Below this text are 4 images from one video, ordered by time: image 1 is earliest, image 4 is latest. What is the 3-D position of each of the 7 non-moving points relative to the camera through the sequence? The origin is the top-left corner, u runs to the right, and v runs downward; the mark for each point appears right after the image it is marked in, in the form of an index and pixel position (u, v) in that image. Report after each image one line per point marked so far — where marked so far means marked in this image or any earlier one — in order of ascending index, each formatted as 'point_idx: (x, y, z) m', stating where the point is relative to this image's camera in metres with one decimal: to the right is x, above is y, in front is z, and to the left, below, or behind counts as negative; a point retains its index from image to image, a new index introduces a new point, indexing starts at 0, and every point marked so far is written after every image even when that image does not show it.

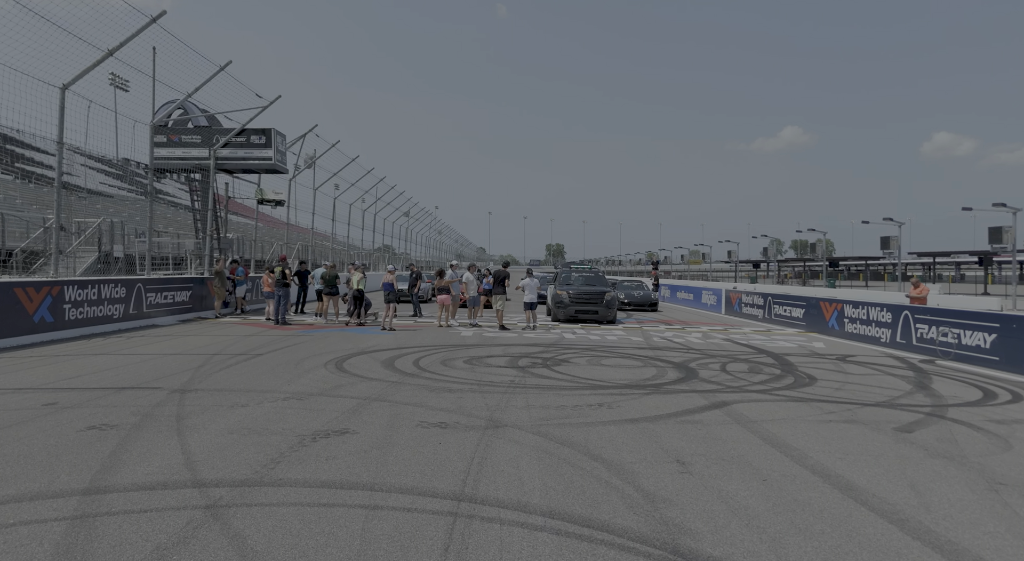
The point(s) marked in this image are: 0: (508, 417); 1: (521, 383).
0: (0.0, -1.2, +6.8) m
1: (+0.1, -1.2, +8.9) m
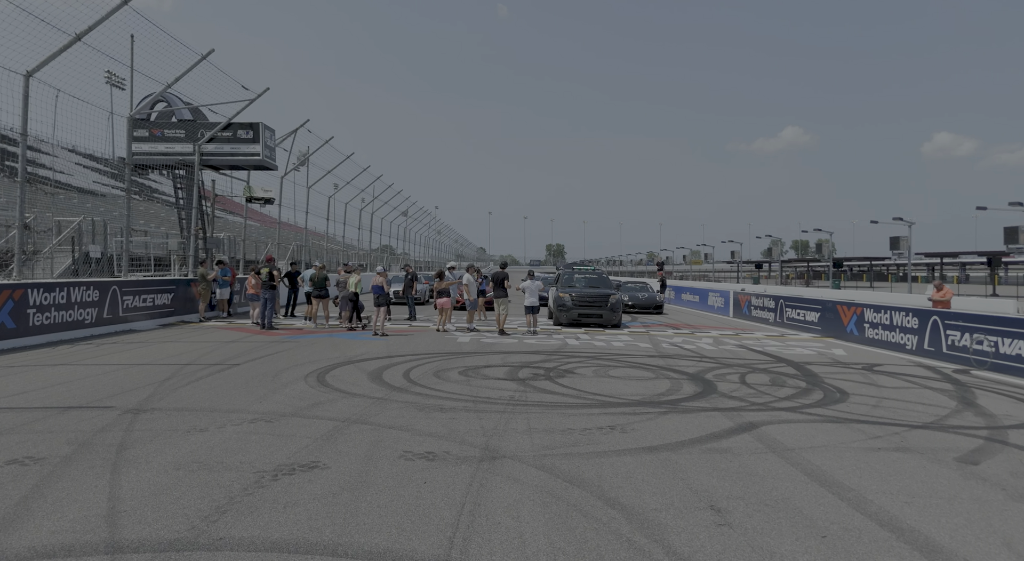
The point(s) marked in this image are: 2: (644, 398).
0: (0.0, -1.3, +5.8) m
1: (+0.1, -1.3, +8.0) m
2: (+1.5, -1.3, +8.2) m
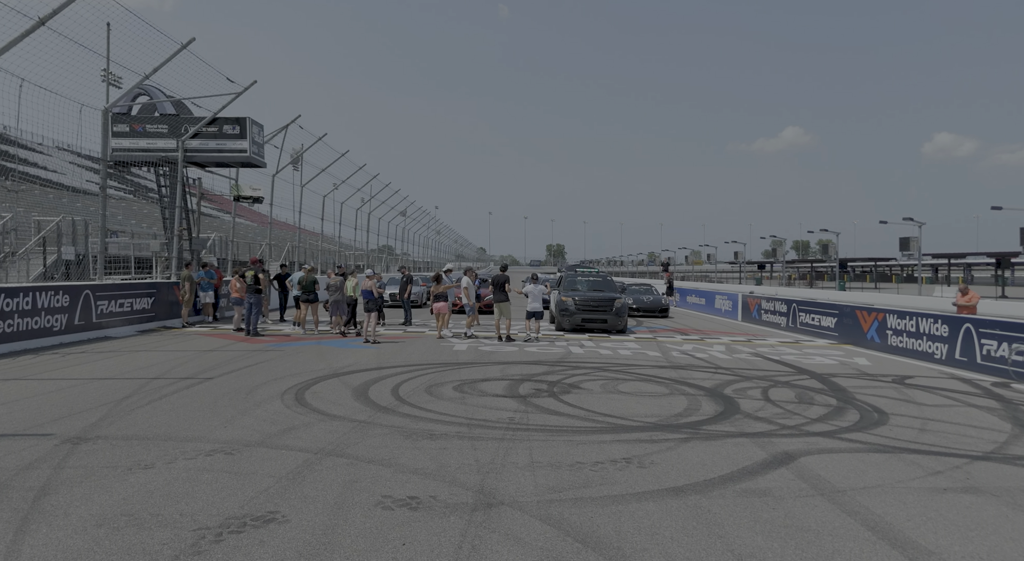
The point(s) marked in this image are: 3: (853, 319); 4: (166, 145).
0: (0.0, -1.4, +4.9) m
1: (+0.1, -1.4, +7.1) m
2: (+1.4, -1.4, +7.3) m
3: (+7.3, -0.8, +15.9) m
4: (-8.5, +3.3, +18.1) m
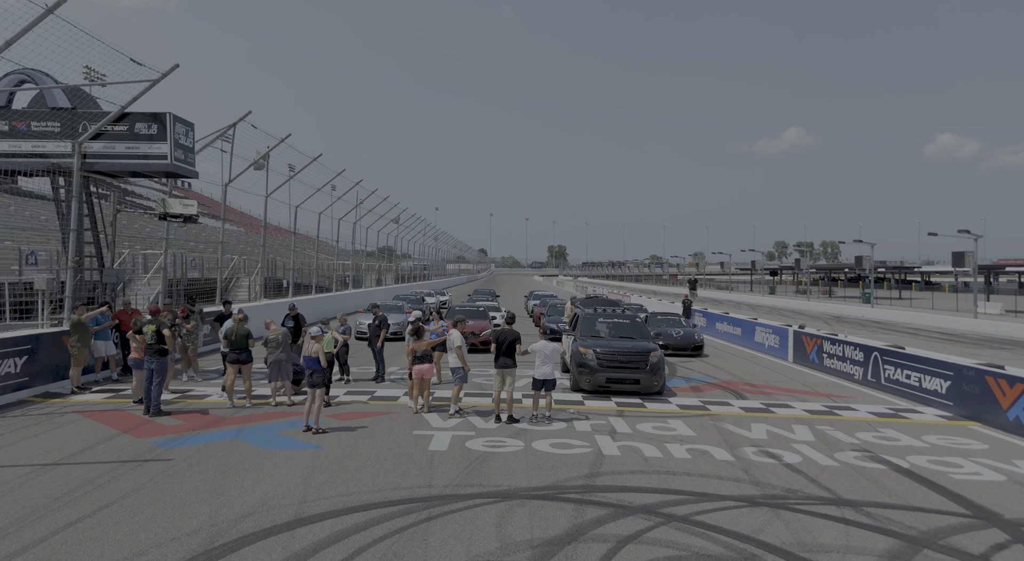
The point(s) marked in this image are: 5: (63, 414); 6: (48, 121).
0: (0.0, -2.2, +0.7) m
1: (+0.1, -2.2, +2.8) m
2: (+1.5, -2.2, +3.0) m
3: (+7.4, -1.7, +11.7) m
4: (-8.5, +2.5, +13.9) m
5: (-6.6, -2.0, +10.9) m
6: (-8.6, +3.0, +14.1) m
